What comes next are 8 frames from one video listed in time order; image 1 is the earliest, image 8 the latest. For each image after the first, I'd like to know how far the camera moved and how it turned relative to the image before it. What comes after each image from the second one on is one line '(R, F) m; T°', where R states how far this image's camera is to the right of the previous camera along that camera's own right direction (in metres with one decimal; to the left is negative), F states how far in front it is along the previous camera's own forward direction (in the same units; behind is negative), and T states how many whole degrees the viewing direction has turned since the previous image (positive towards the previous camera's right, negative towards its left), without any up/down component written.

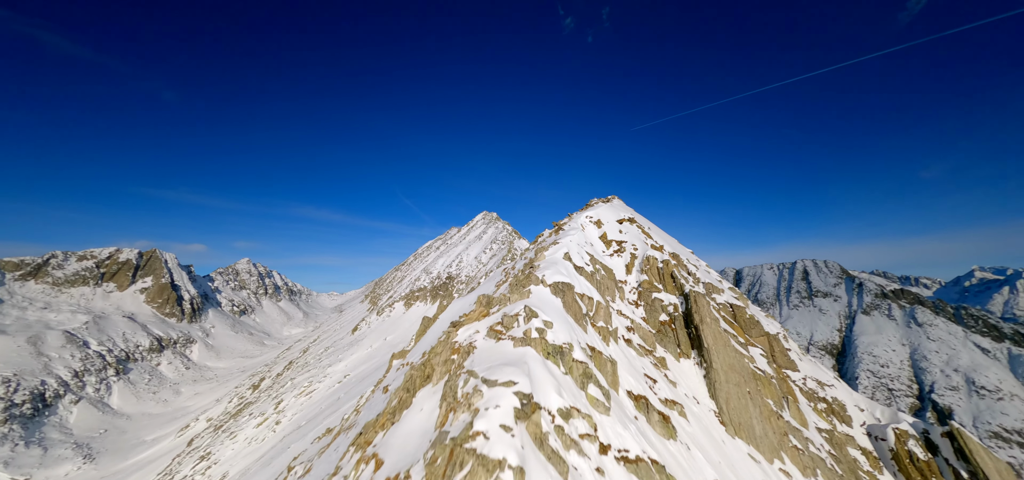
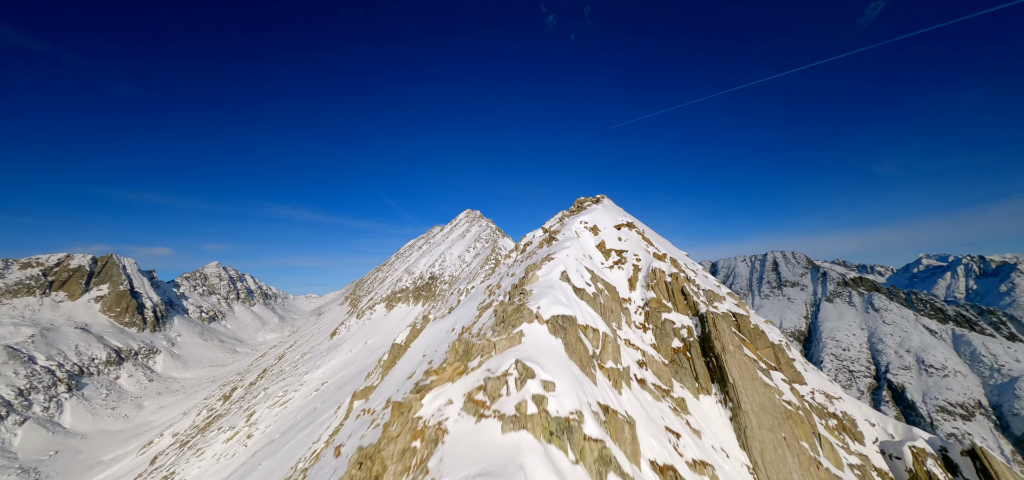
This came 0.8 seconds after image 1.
(0.0, +0.5) m; +3°
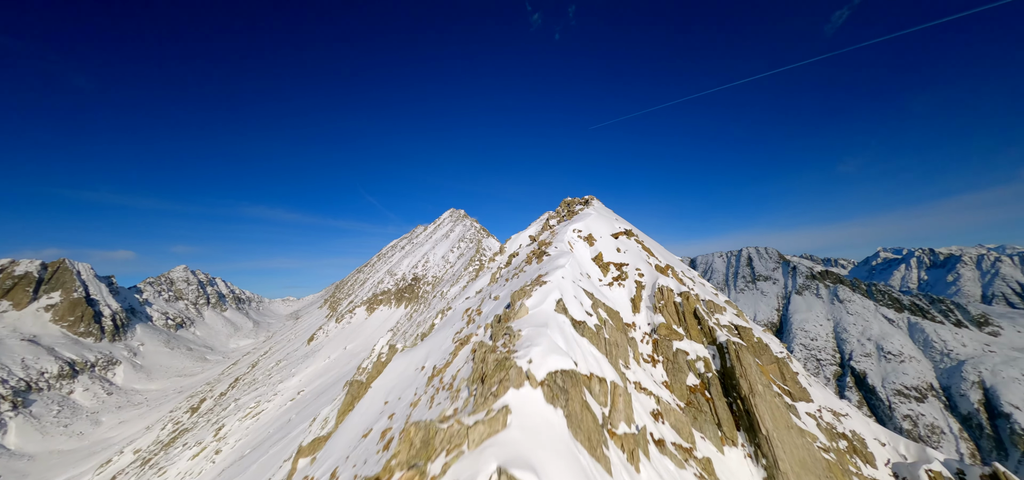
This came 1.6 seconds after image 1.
(0.0, +0.5) m; +3°
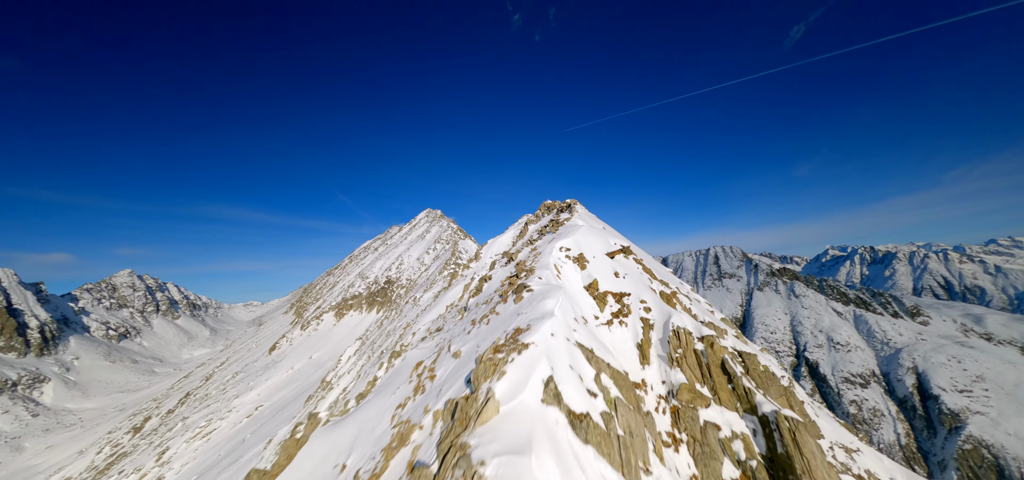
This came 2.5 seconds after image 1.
(+0.4, +0.8) m; +4°
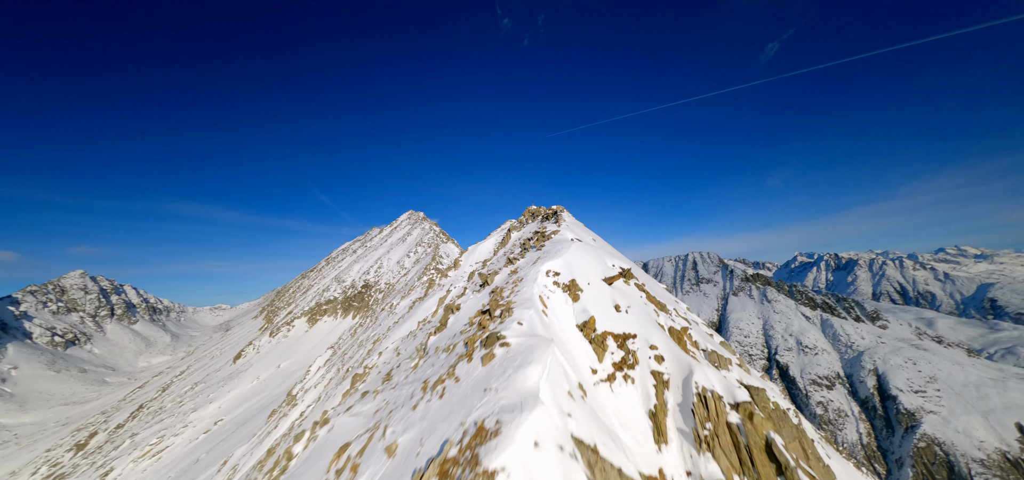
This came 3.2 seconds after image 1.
(+0.6, +0.9) m; +3°
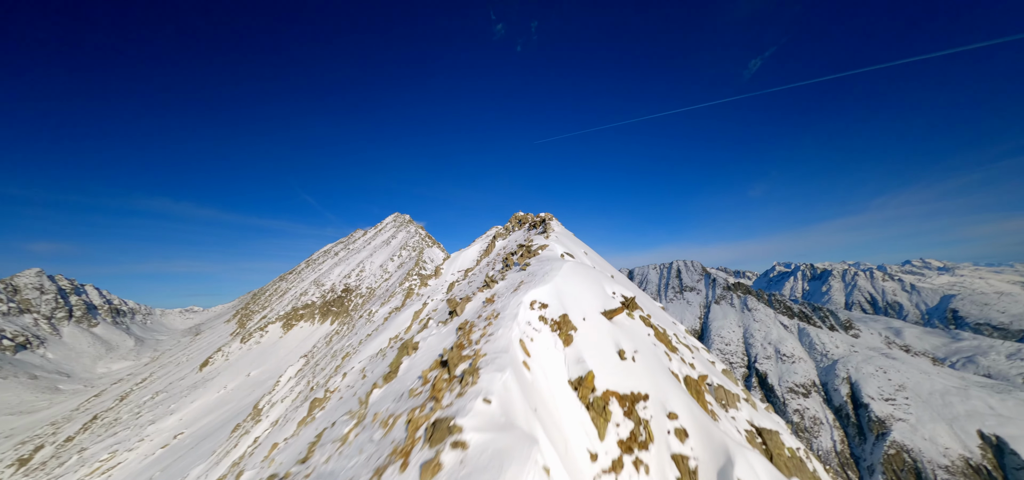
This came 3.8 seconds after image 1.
(+0.6, +0.9) m; +2°
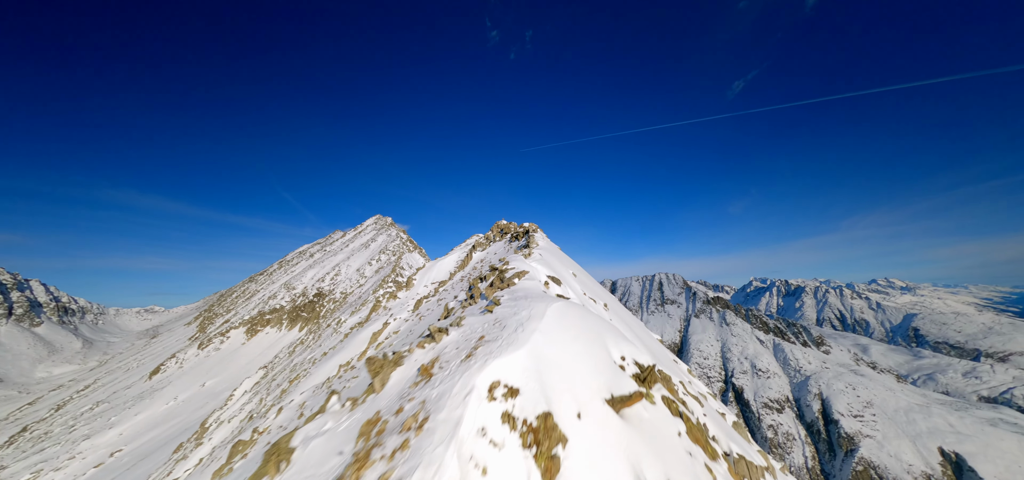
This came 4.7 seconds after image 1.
(+0.8, +1.5) m; +3°
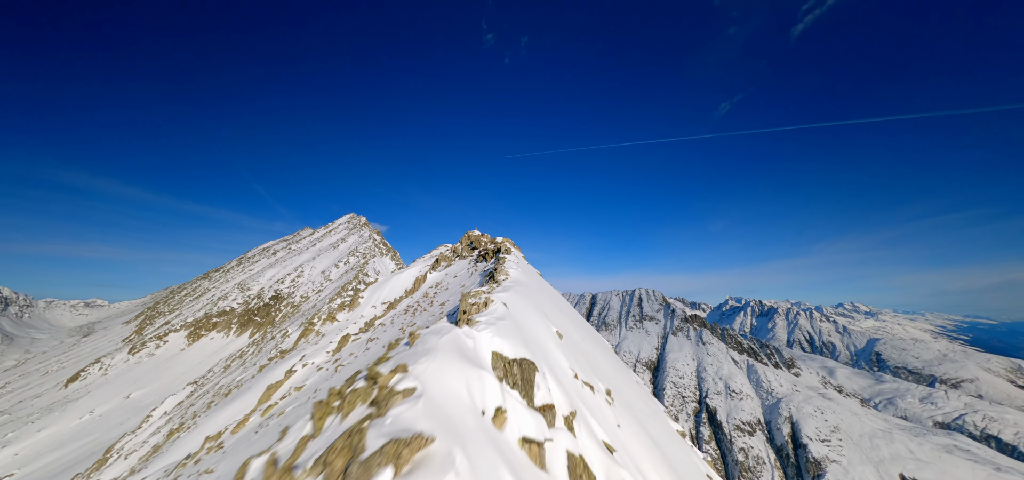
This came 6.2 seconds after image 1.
(+1.1, +3.0) m; +3°
